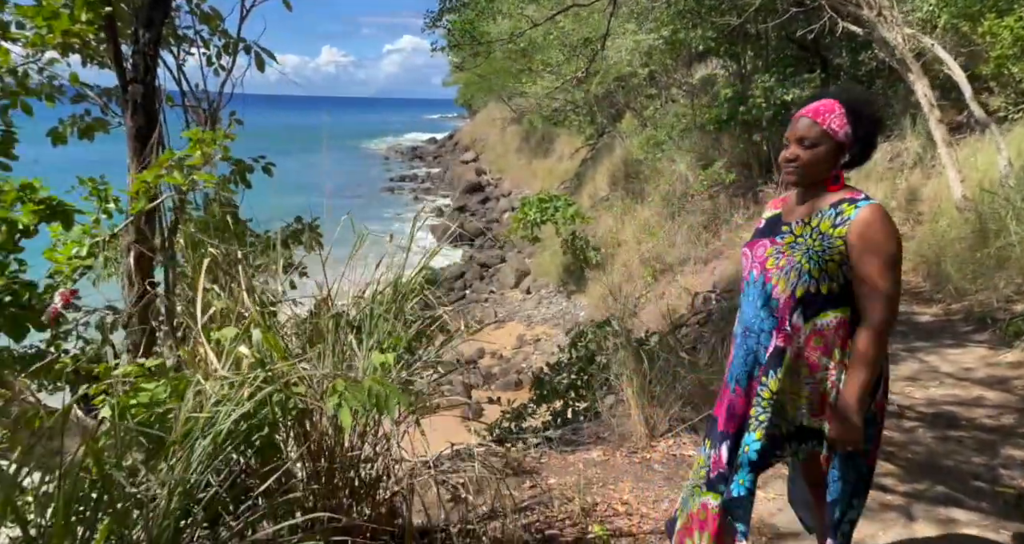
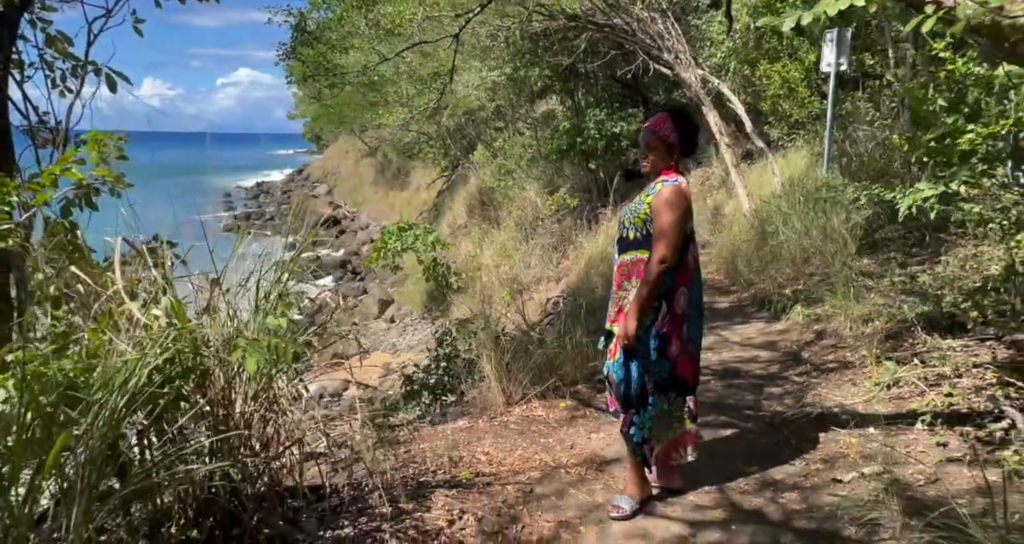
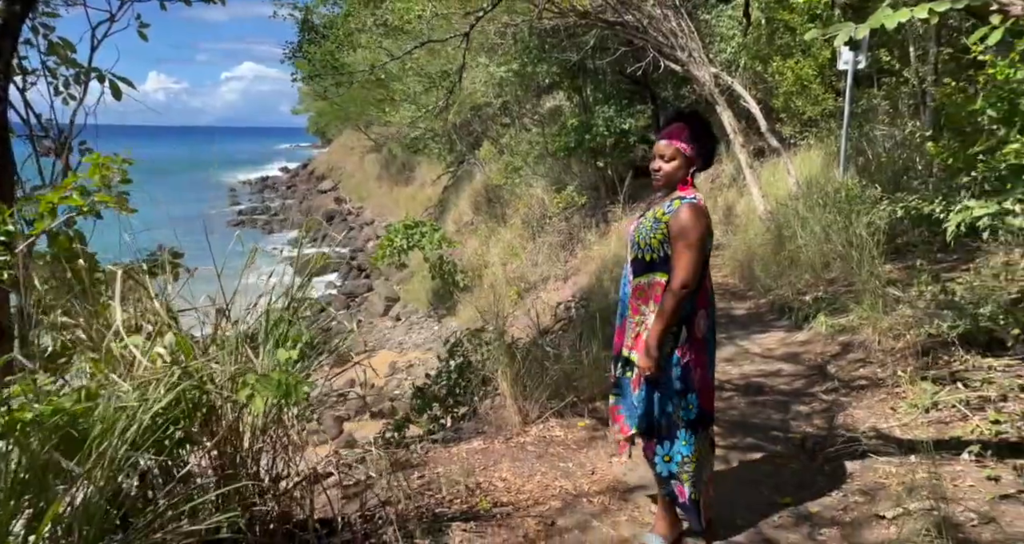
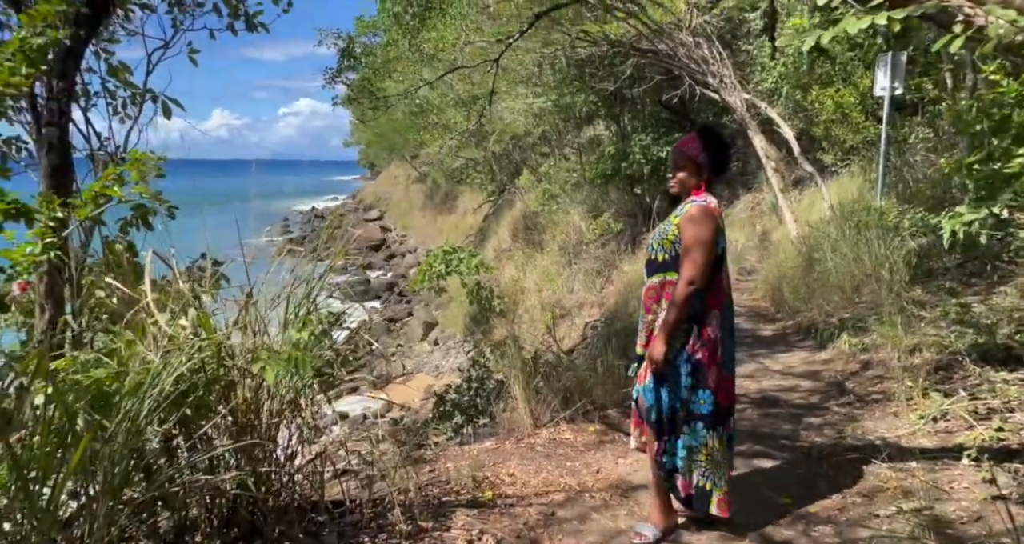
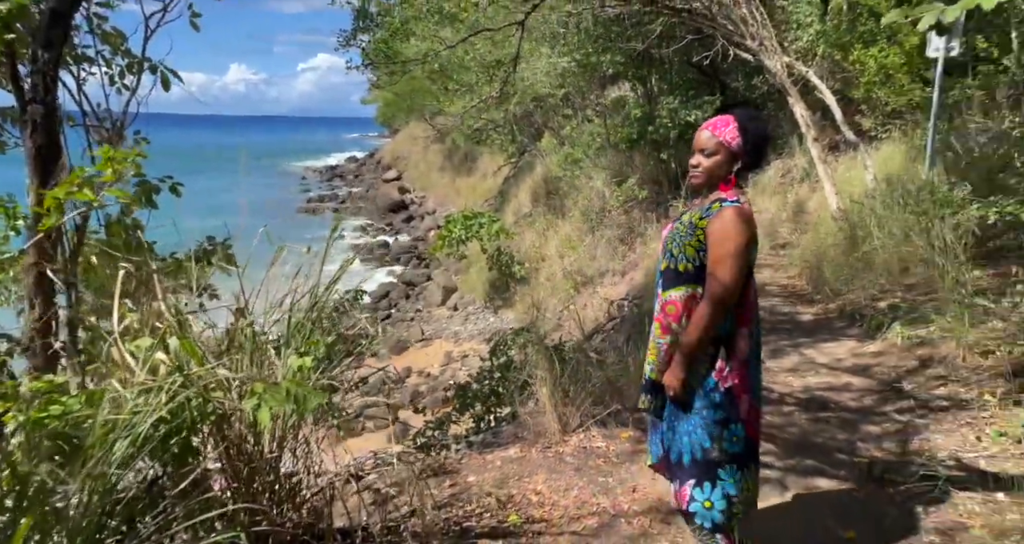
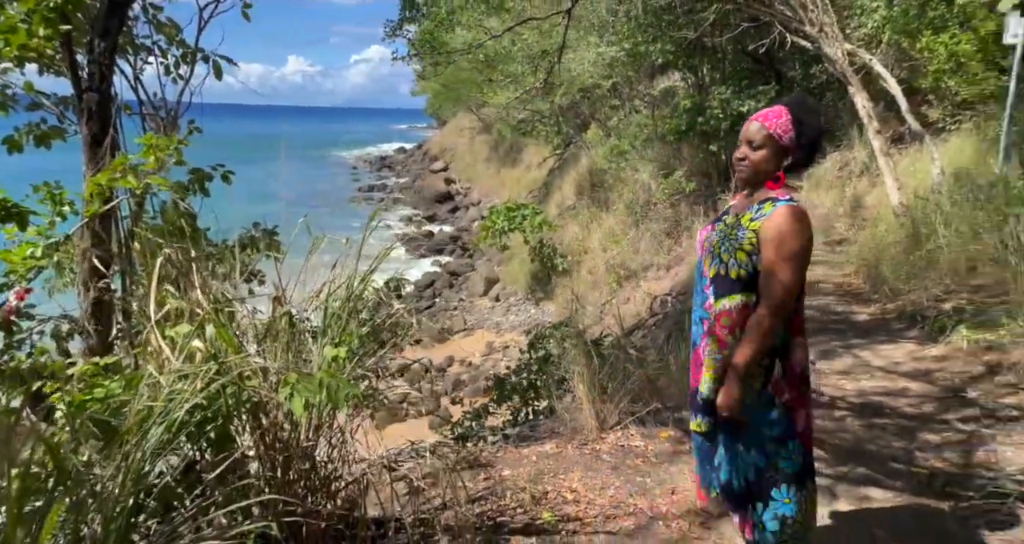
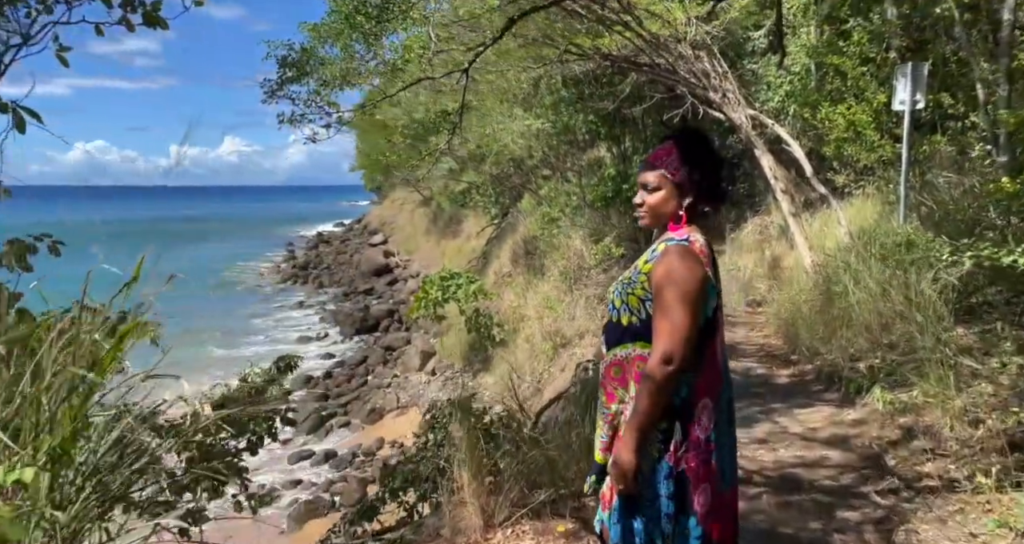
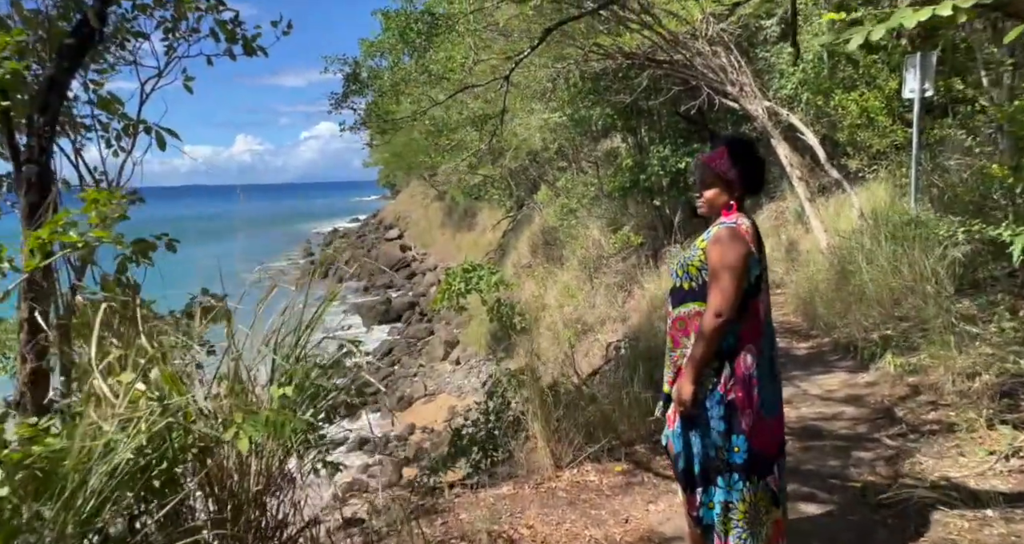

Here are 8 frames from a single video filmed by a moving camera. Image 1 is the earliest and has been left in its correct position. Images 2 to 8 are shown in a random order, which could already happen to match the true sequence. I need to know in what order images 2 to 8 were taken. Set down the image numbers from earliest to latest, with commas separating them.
6, 5, 3, 2, 4, 8, 7
